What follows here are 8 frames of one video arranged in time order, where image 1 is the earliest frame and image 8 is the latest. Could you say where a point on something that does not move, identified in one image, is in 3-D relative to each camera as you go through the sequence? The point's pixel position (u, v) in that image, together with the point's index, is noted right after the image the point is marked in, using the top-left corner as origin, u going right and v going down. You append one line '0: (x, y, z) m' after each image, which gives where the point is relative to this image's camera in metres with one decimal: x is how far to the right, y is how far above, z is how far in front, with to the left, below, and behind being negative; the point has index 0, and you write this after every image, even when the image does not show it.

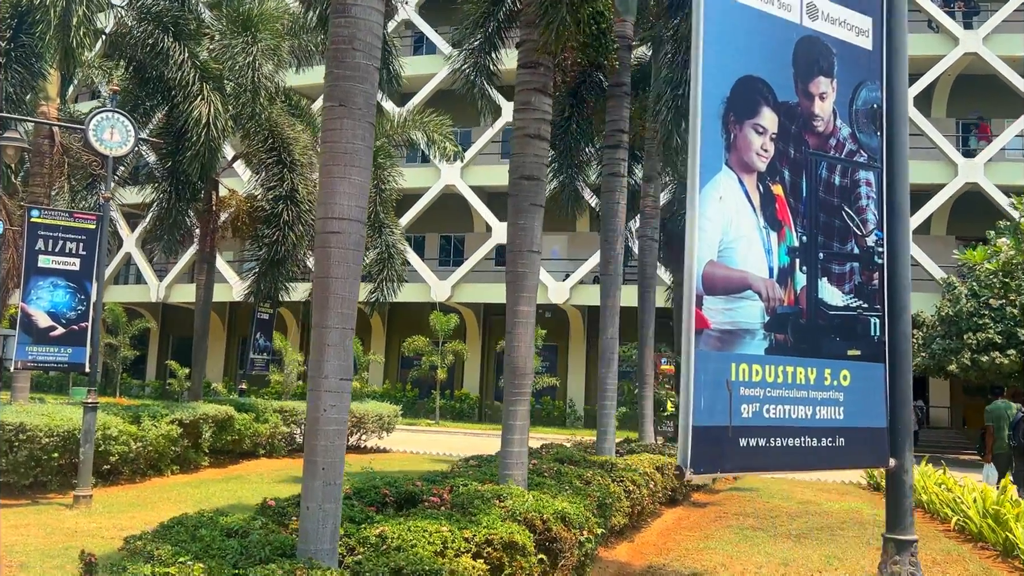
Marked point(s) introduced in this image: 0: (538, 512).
0: (+0.2, -1.6, +5.4) m
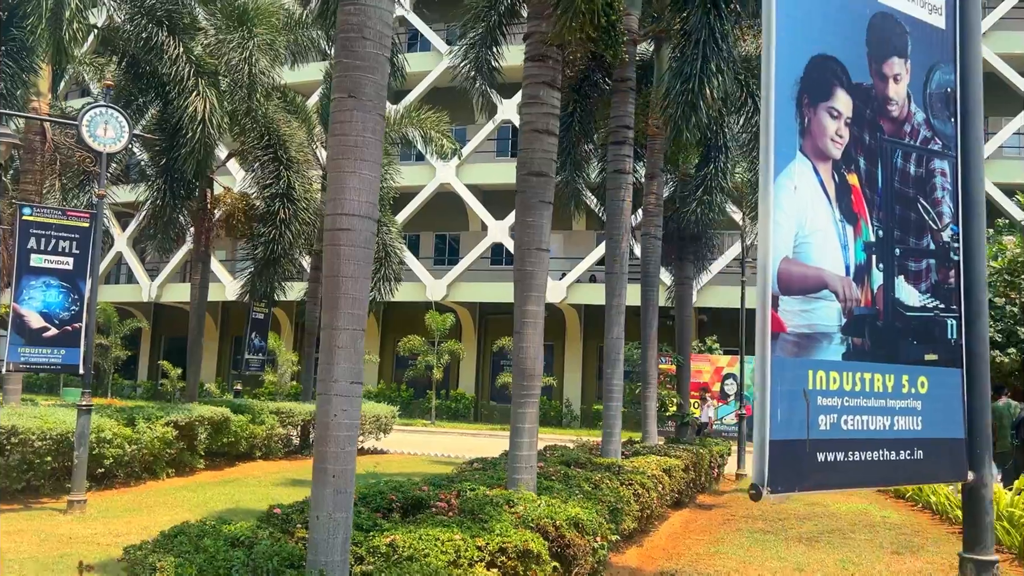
0: (+0.3, -1.6, +5.2) m
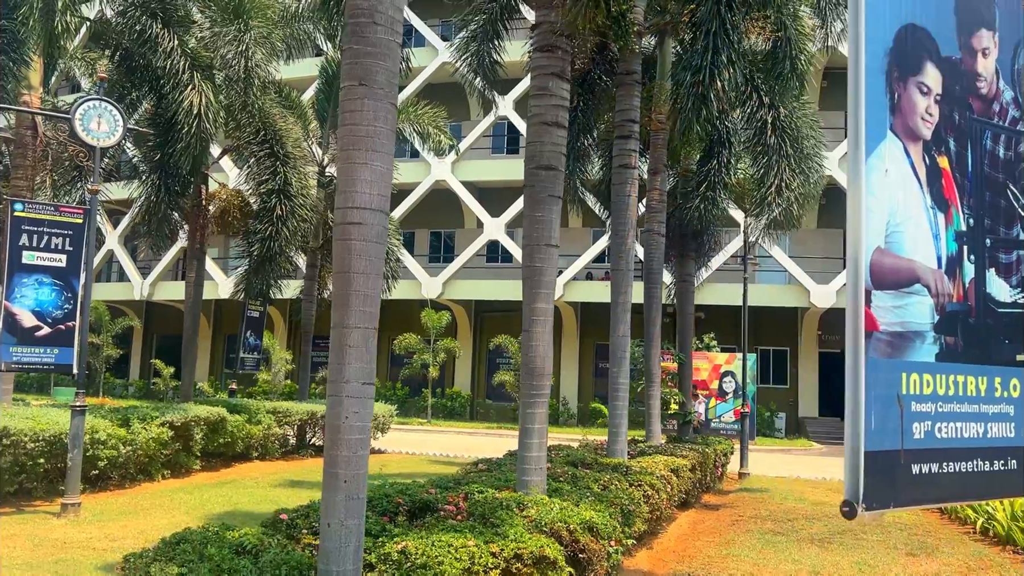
0: (+0.4, -1.6, +5.1) m
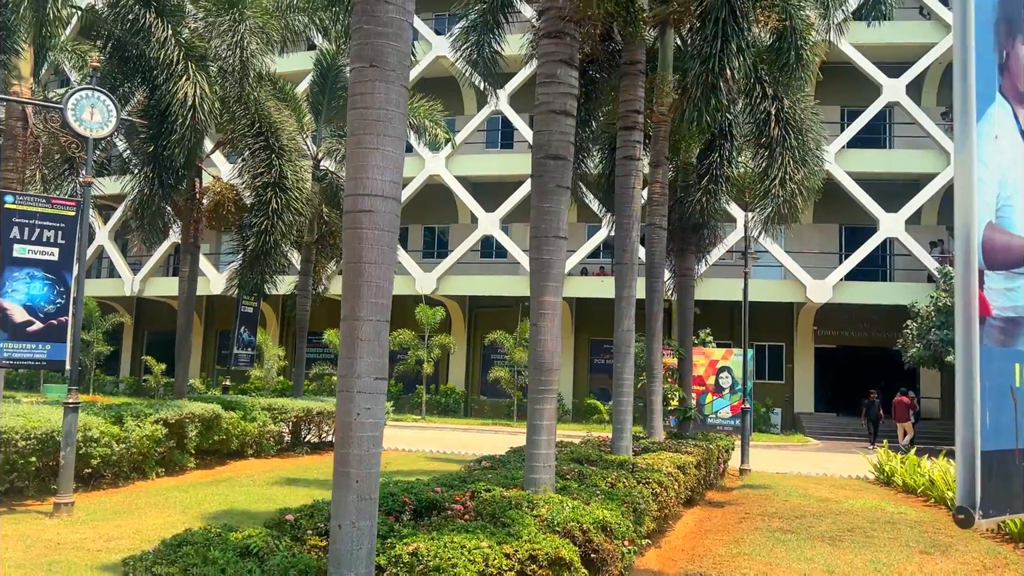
0: (+0.4, -1.5, +4.9) m
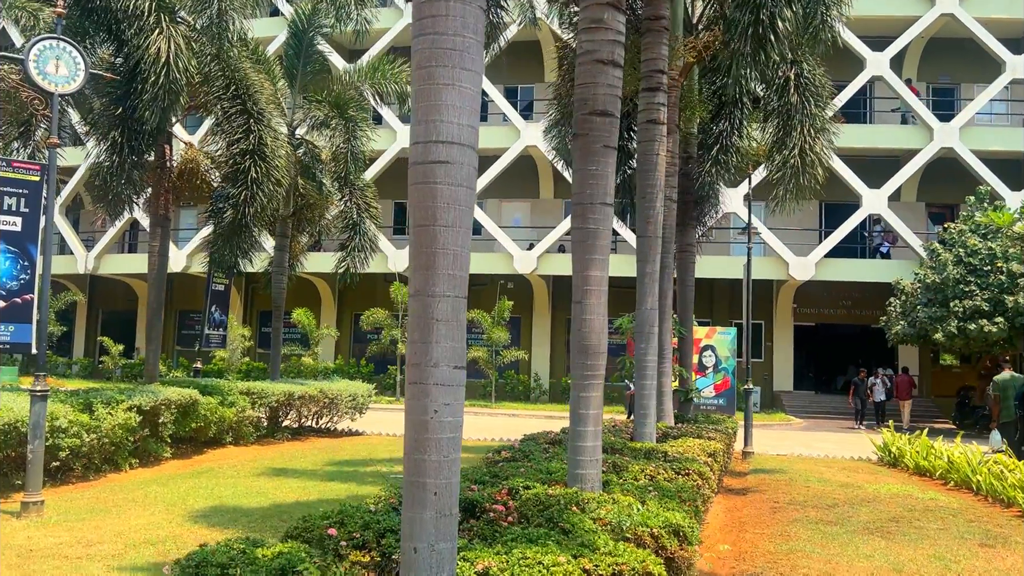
0: (+0.8, -1.4, +4.3) m
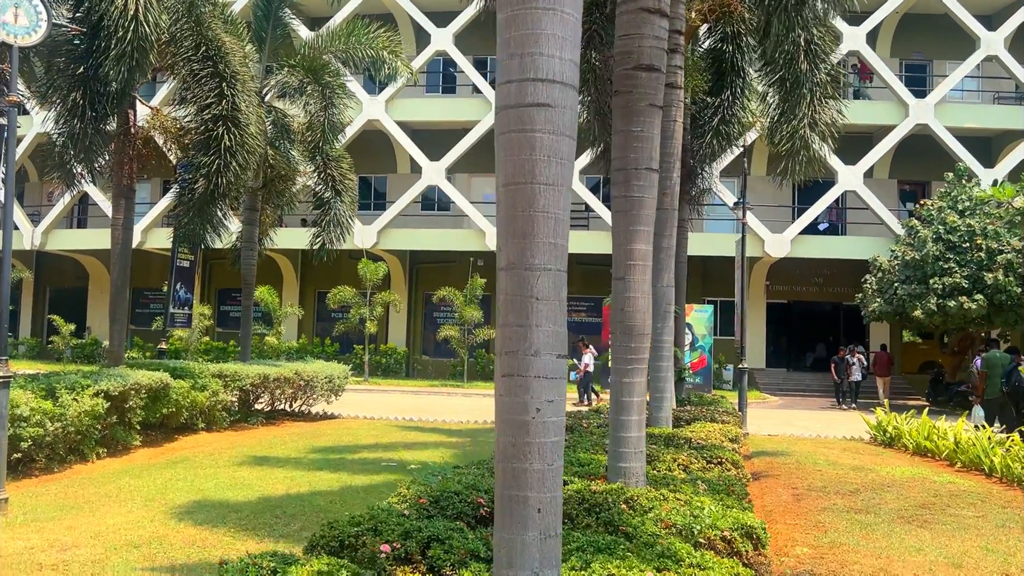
0: (+1.1, -1.3, +3.9) m
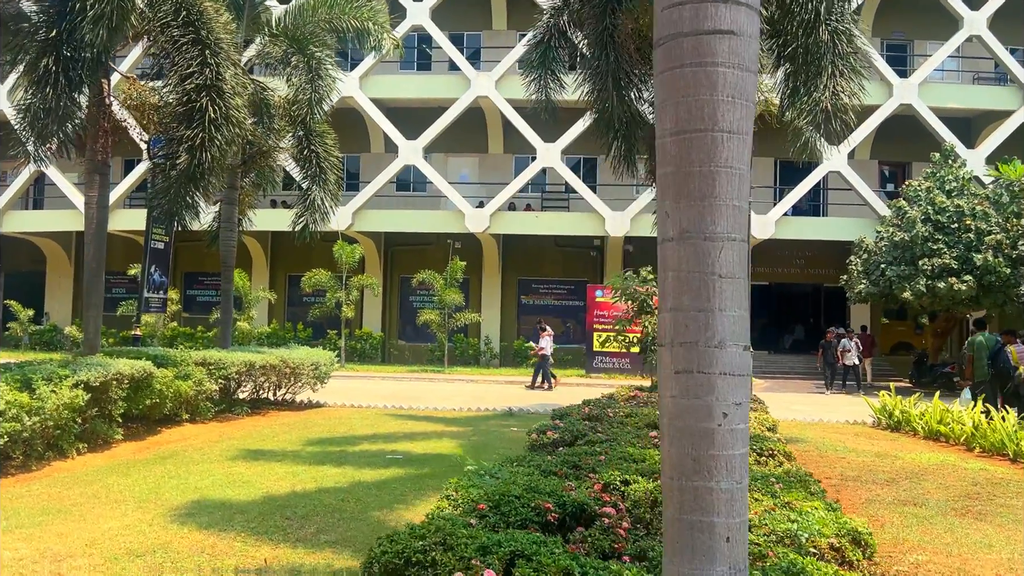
0: (+1.5, -1.1, +3.5) m
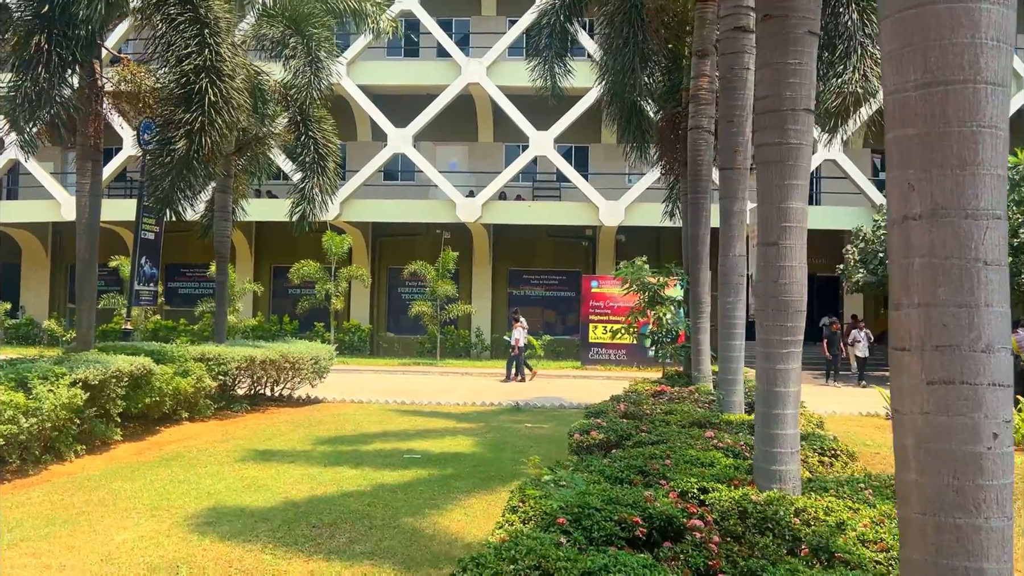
0: (+1.9, -1.1, +3.2) m
